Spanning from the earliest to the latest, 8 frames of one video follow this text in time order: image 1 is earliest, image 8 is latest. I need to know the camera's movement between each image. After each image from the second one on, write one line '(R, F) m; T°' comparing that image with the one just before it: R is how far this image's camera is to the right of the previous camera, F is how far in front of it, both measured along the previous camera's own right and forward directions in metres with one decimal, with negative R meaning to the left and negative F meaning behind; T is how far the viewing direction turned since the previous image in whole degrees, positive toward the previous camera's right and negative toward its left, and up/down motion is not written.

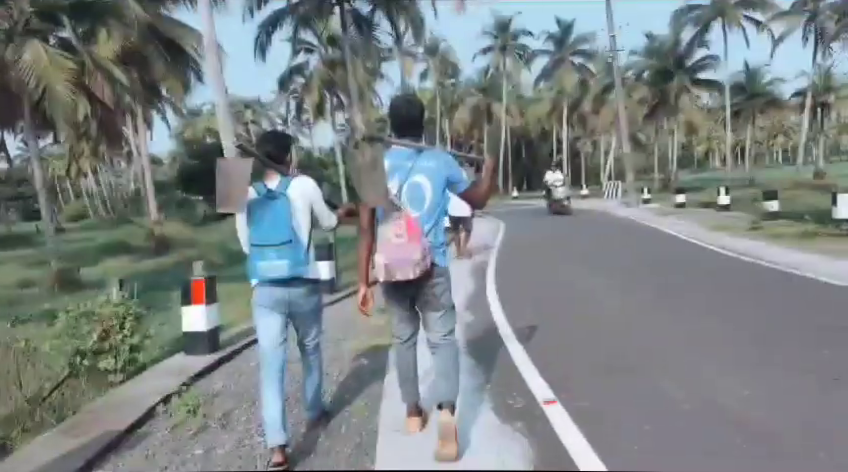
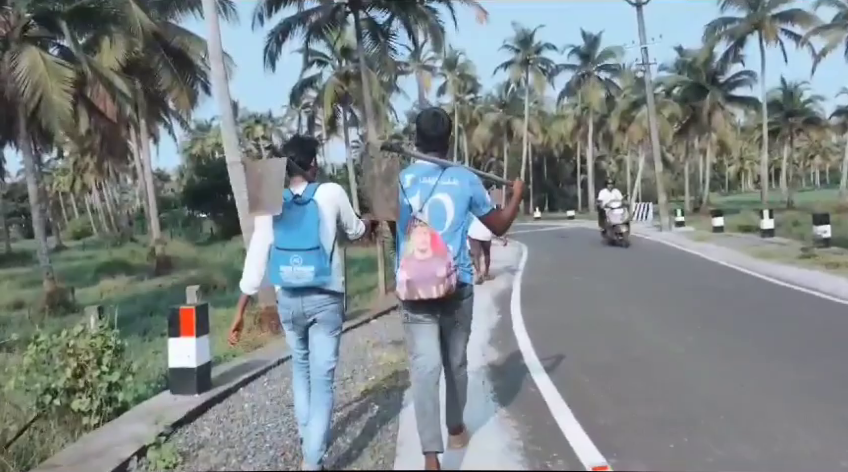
(-0.1, +1.1) m; -1°
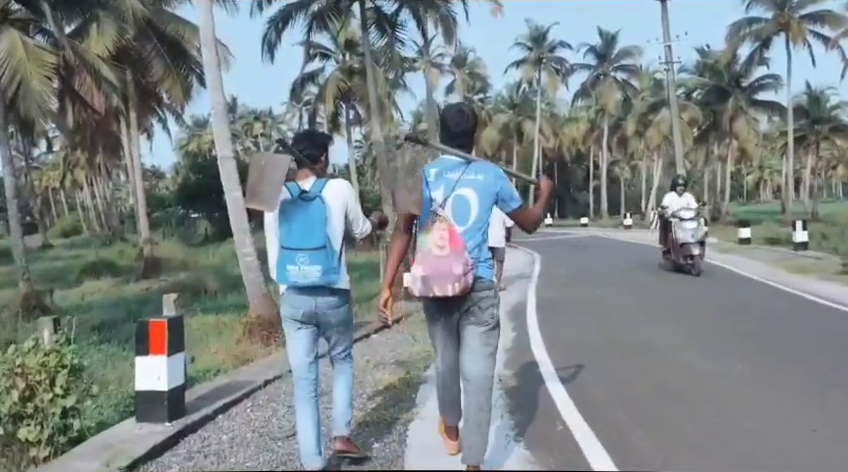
(-0.1, +1.0) m; 0°
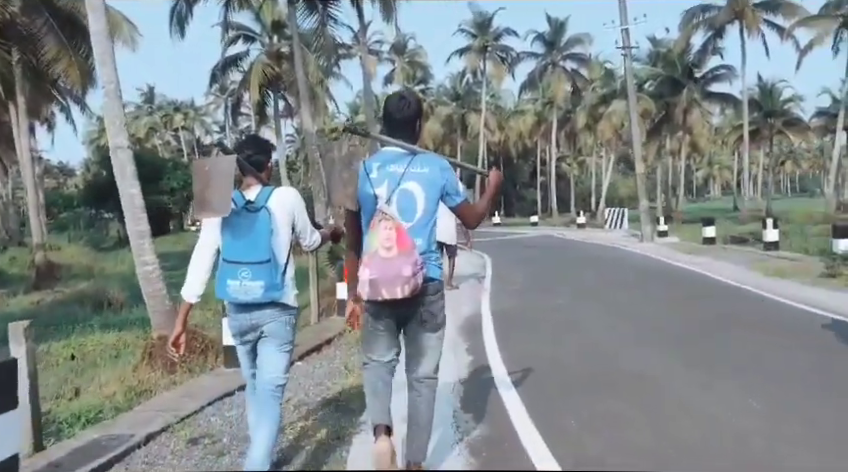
(+0.1, +1.5) m; +5°
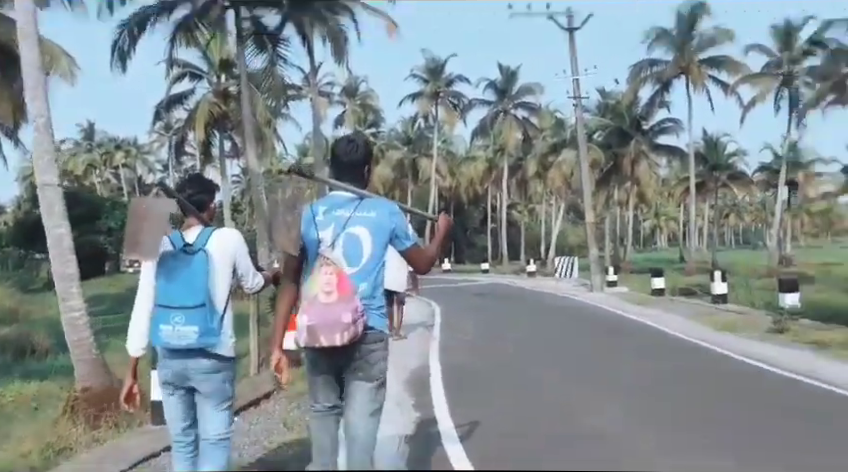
(0.0, +0.4) m; +4°
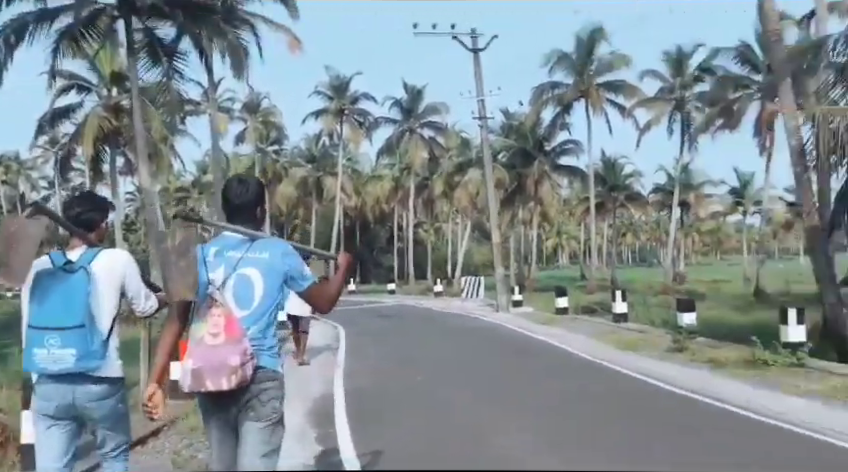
(0.0, +0.3) m; +8°
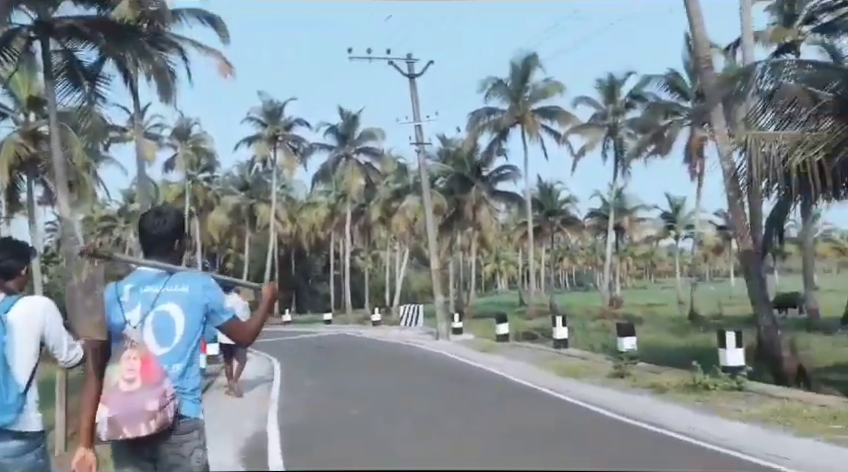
(0.0, +0.3) m; +5°
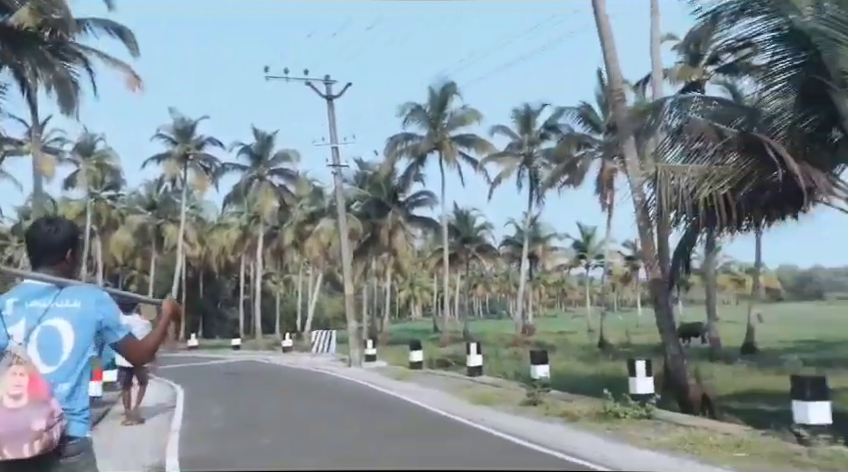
(0.0, +0.2) m; +7°
